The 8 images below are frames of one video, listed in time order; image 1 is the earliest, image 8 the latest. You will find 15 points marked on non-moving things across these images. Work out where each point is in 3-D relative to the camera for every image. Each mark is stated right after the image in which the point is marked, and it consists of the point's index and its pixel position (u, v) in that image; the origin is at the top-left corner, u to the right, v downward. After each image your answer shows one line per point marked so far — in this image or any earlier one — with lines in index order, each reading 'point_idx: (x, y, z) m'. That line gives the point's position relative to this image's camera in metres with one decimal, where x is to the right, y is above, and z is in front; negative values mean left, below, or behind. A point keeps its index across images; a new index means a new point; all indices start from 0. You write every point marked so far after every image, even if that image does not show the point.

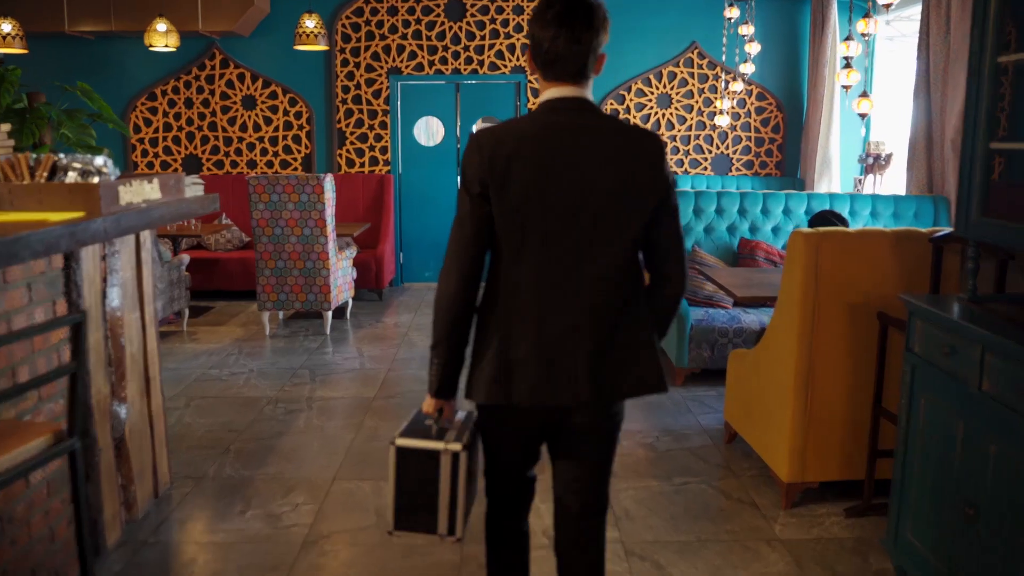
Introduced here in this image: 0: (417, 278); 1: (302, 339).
0: (-0.8, +0.1, +7.7) m
1: (-1.3, -0.3, +5.7) m
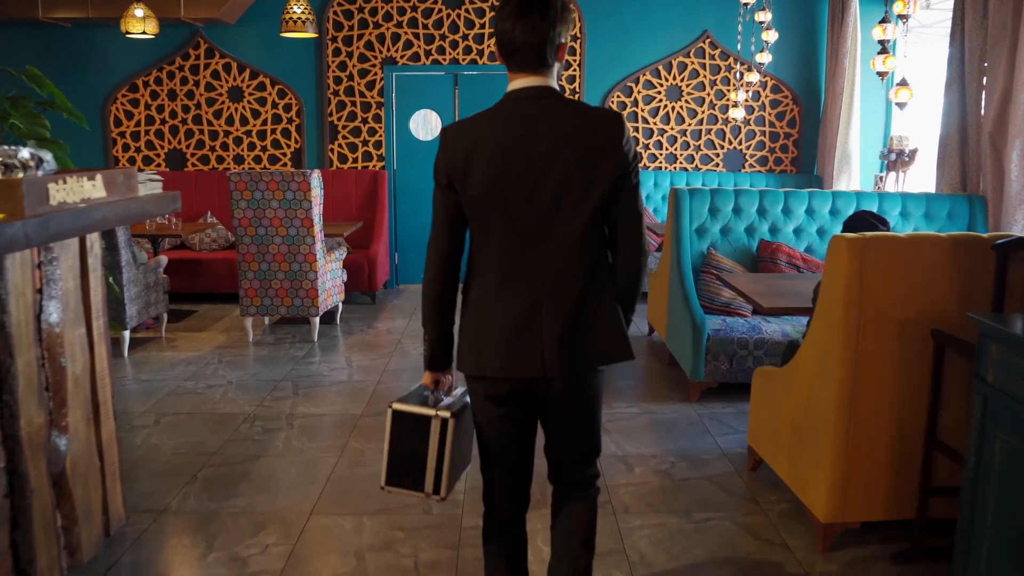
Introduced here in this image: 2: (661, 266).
0: (-0.8, +0.1, +7.3) m
1: (-1.3, -0.3, +5.3) m
2: (+0.8, +0.1, +5.0) m
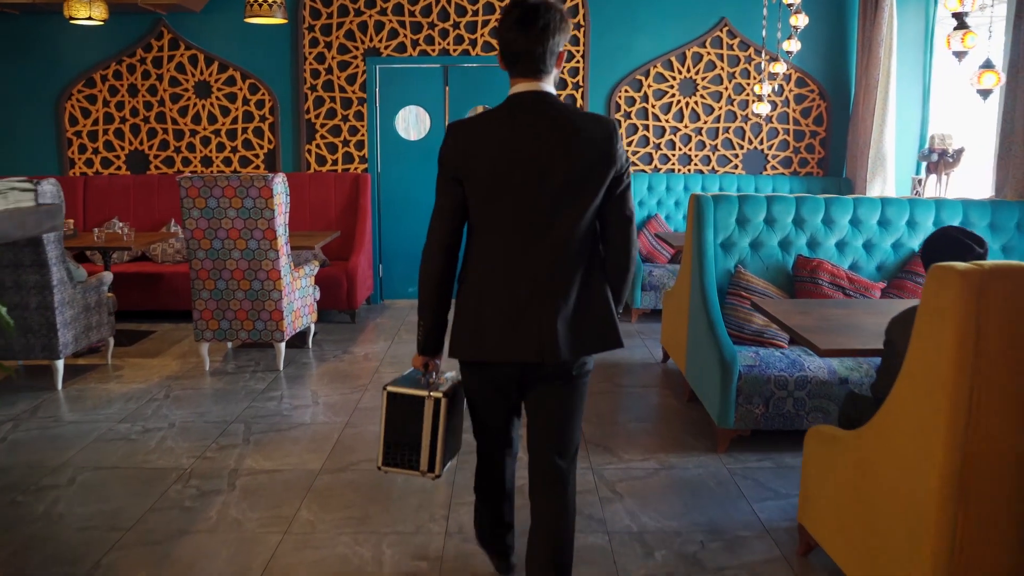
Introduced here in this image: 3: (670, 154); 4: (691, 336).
0: (-0.8, 0.0, +6.6) m
1: (-1.3, -0.5, +4.6) m
2: (+0.8, 0.0, +4.3) m
3: (+1.1, +0.9, +6.3) m
4: (+0.8, -0.2, +4.0) m
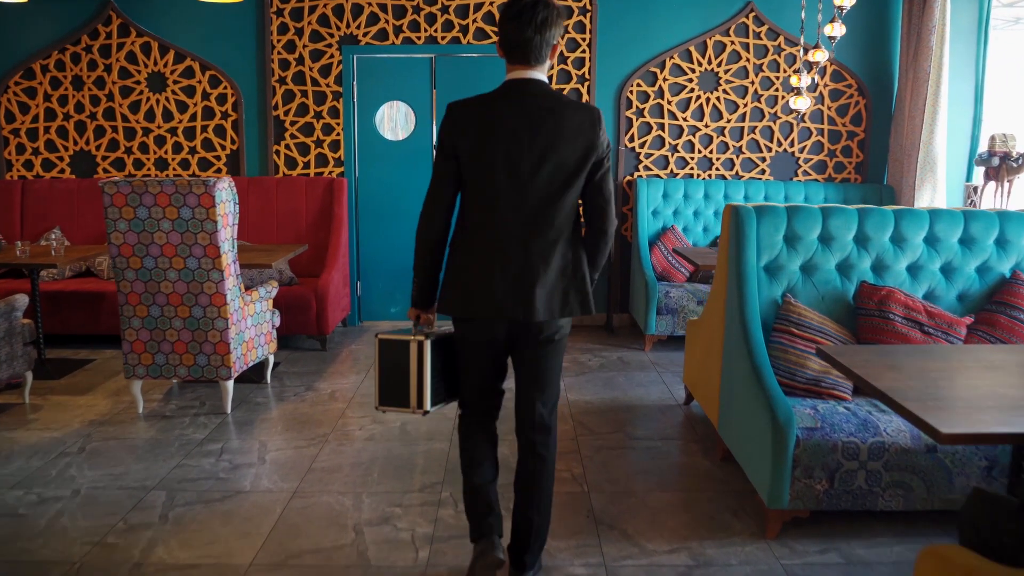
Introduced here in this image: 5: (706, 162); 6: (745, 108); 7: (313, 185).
0: (-0.8, -0.2, +5.8) m
1: (-1.4, -0.6, +3.8) m
2: (+0.8, -0.1, +3.5) m
3: (+1.1, +0.8, +5.6) m
4: (+0.8, -0.3, +3.2) m
5: (+1.2, +0.8, +5.6) m
6: (+1.4, +1.1, +5.5) m
7: (-1.2, +0.6, +5.5) m
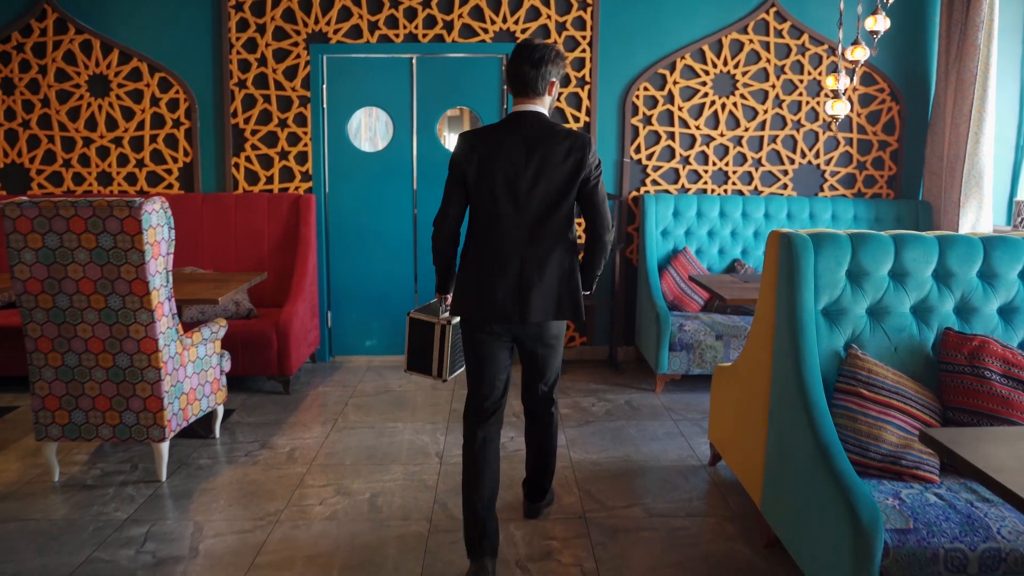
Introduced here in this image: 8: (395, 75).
0: (-0.9, -0.3, +5.2) m
1: (-1.4, -0.7, +3.2) m
2: (+0.8, -0.2, +2.9) m
3: (+1.0, +0.6, +4.9) m
4: (+0.8, -0.4, +2.6) m
5: (+1.2, +0.6, +5.0) m
6: (+1.4, +0.9, +4.9) m
7: (-1.2, +0.5, +4.8) m
8: (-0.6, +1.2, +4.9) m
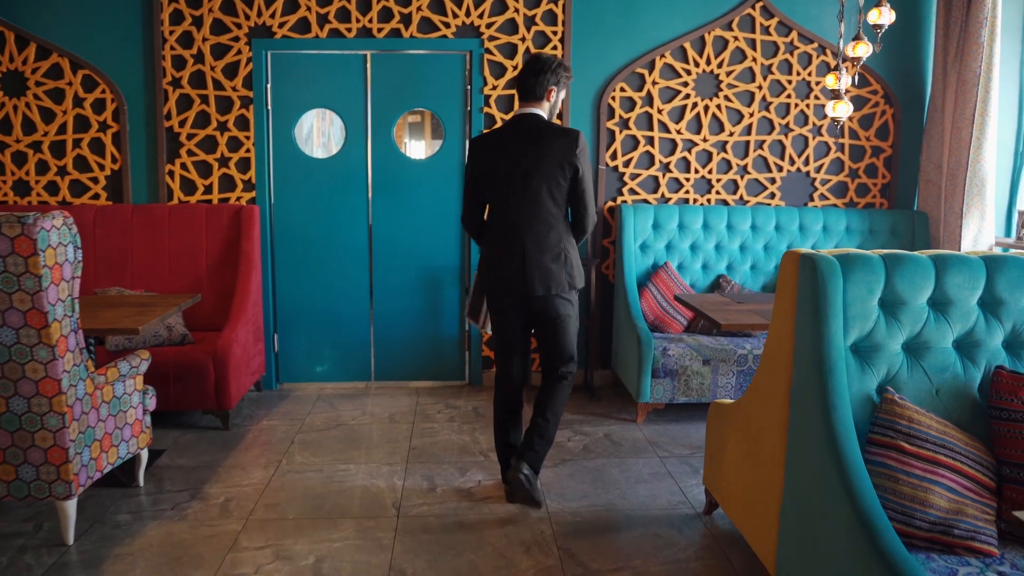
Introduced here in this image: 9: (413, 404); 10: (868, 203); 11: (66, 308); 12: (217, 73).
0: (-1.1, -0.4, +4.7) m
1: (-1.5, -0.8, +2.7) m
2: (+0.7, -0.3, +2.5) m
3: (+0.9, +0.6, +4.6) m
4: (+0.7, -0.5, +2.2) m
5: (+1.0, +0.5, +4.6) m
6: (+1.2, +0.9, +4.5) m
7: (-1.4, +0.4, +4.3) m
8: (-0.8, +1.1, +4.4) m
9: (-0.5, -0.6, +4.3) m
10: (+1.9, +0.4, +4.7) m
11: (-1.3, -0.1, +2.6) m
12: (-1.4, +1.0, +4.4) m
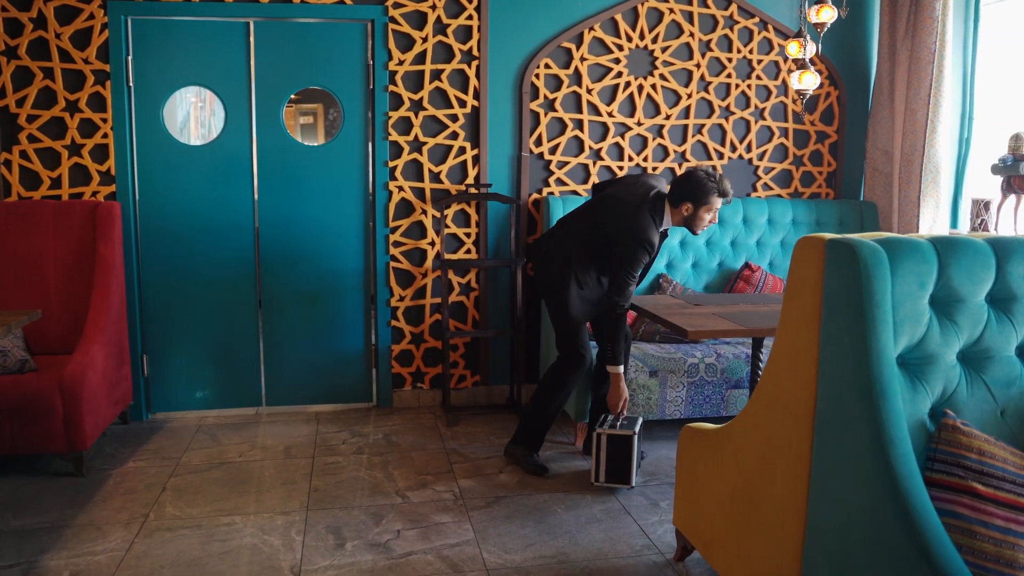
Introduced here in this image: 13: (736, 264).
0: (-1.4, -0.5, +4.0) m
1: (-1.6, -0.8, +1.9) m
2: (+0.5, -0.3, +2.0) m
3: (+0.5, +0.5, +4.1) m
4: (+0.6, -0.5, +1.7) m
5: (+0.6, +0.5, +4.1) m
6: (+0.8, +0.9, +4.1) m
7: (-1.8, +0.3, +3.6) m
8: (-1.2, +1.0, +3.8) m
9: (-0.8, -0.6, +3.7) m
10: (+1.4, +0.5, +4.3) m
11: (-1.4, -0.1, +1.9) m
12: (-1.8, +1.0, +3.6) m
13: (+1.0, +0.1, +4.1) m
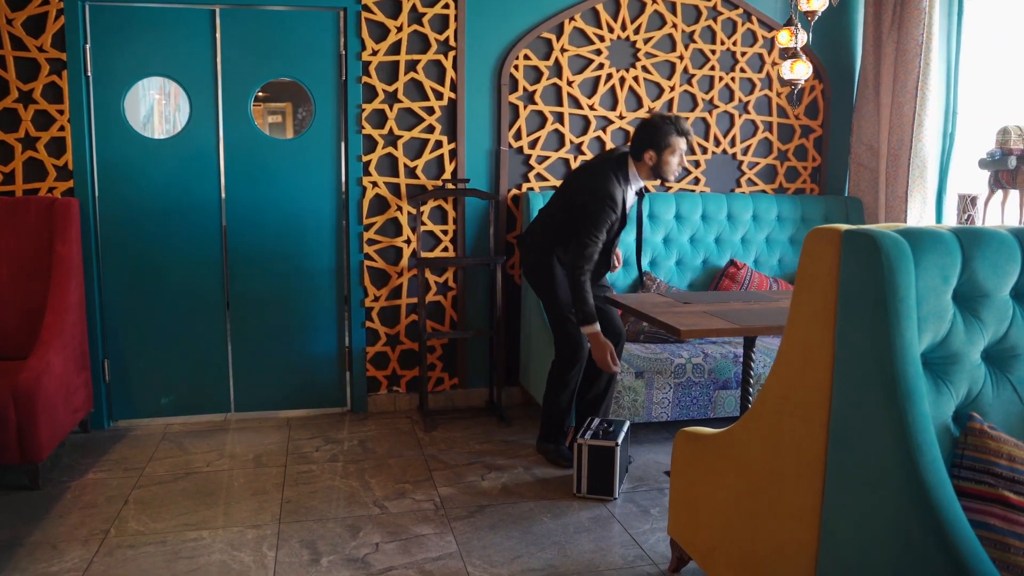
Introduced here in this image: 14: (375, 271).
0: (-1.5, -0.5, +3.8) m
1: (-1.6, -0.9, +1.7) m
2: (+0.5, -0.3, +1.9) m
3: (+0.4, +0.6, +3.9) m
4: (+0.6, -0.5, +1.5) m
5: (+0.5, +0.5, +4.0) m
6: (+0.7, +0.9, +4.0) m
7: (-1.8, +0.3, +3.4) m
8: (-1.3, +1.0, +3.6) m
9: (-0.9, -0.6, +3.5) m
10: (+1.3, +0.5, +4.2) m
11: (-1.5, -0.1, +1.7) m
12: (-1.9, +1.0, +3.4) m
13: (+0.9, +0.1, +4.0) m
14: (-0.6, +0.1, +3.9) m
